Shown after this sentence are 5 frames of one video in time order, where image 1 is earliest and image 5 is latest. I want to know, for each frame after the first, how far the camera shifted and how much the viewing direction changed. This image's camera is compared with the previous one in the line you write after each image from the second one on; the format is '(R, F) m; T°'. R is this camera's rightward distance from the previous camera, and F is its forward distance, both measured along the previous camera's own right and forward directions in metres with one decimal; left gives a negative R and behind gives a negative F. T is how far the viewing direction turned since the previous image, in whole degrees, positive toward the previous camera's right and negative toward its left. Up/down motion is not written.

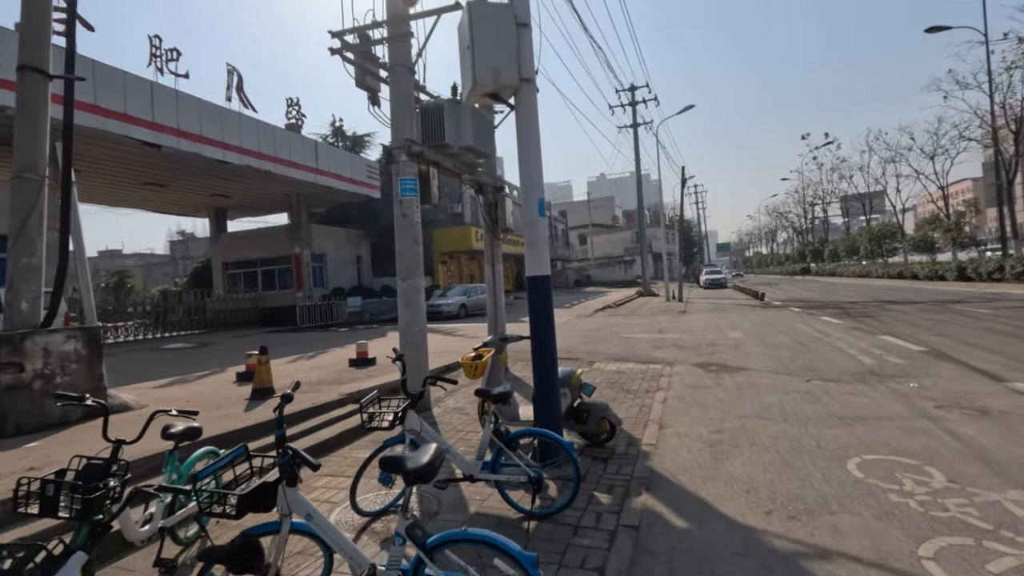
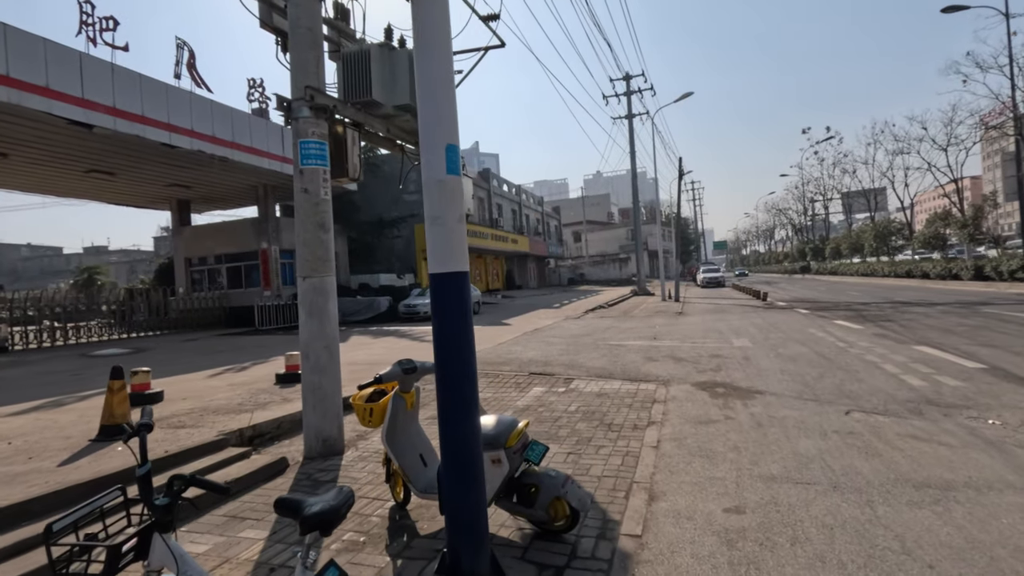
(+0.6, +2.0) m; 0°
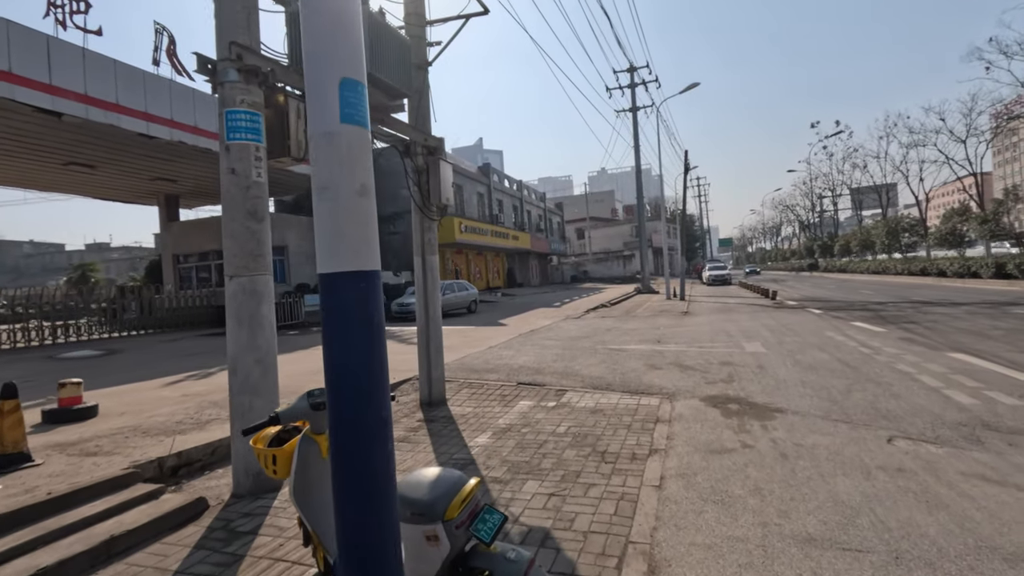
(+0.3, +1.0) m; 0°
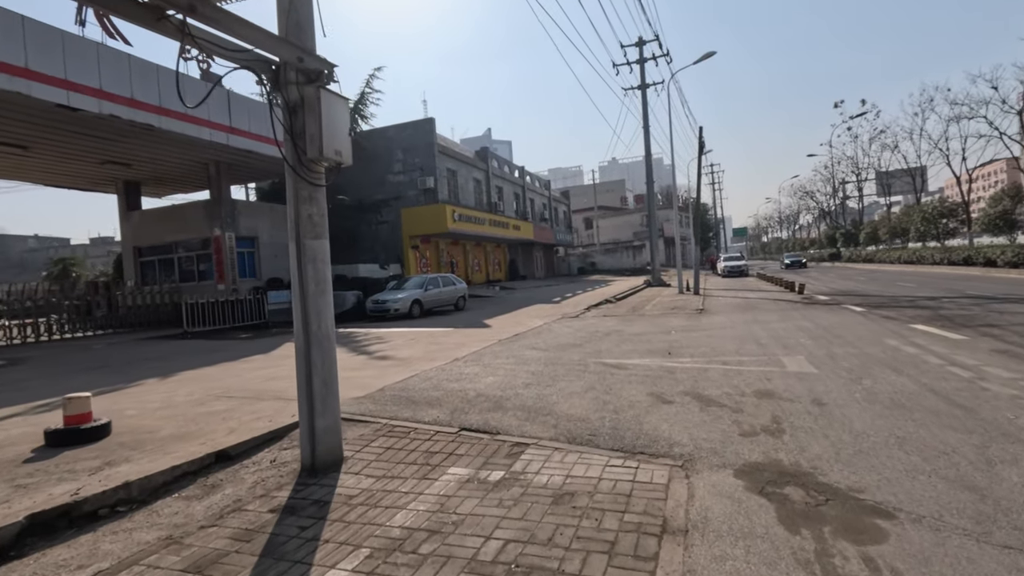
(+0.8, +2.8) m; -1°
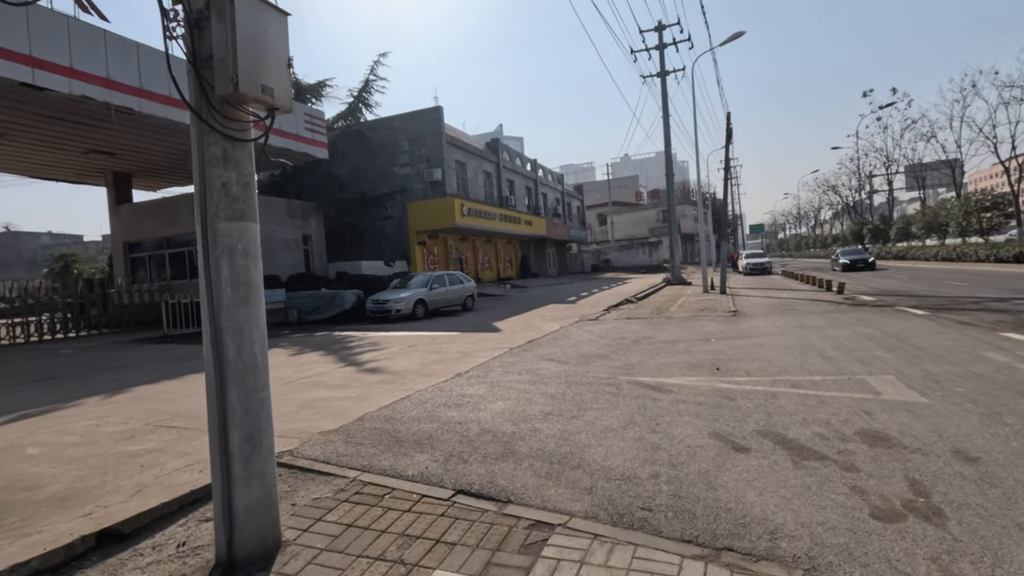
(0.0, +1.7) m; -1°
